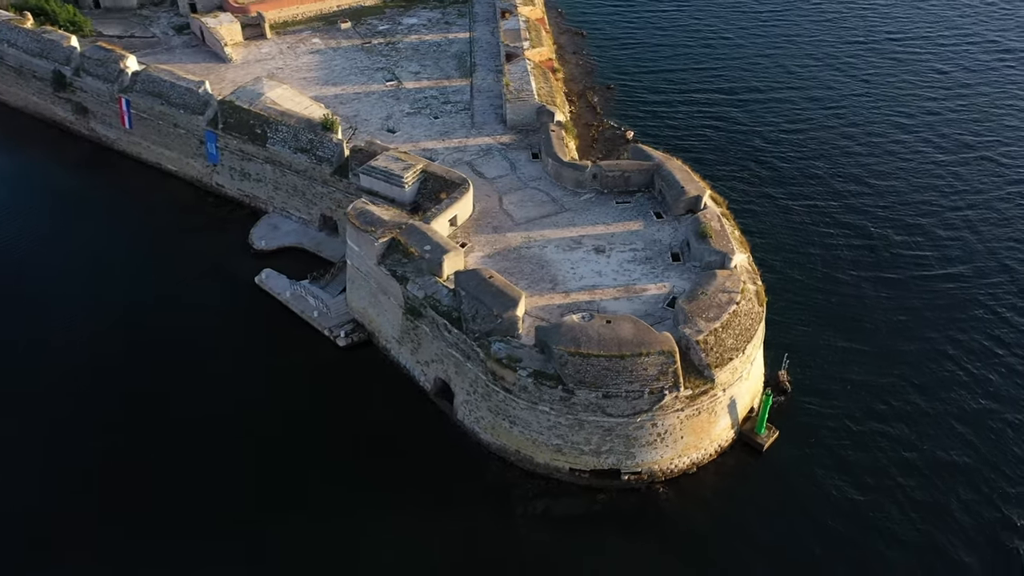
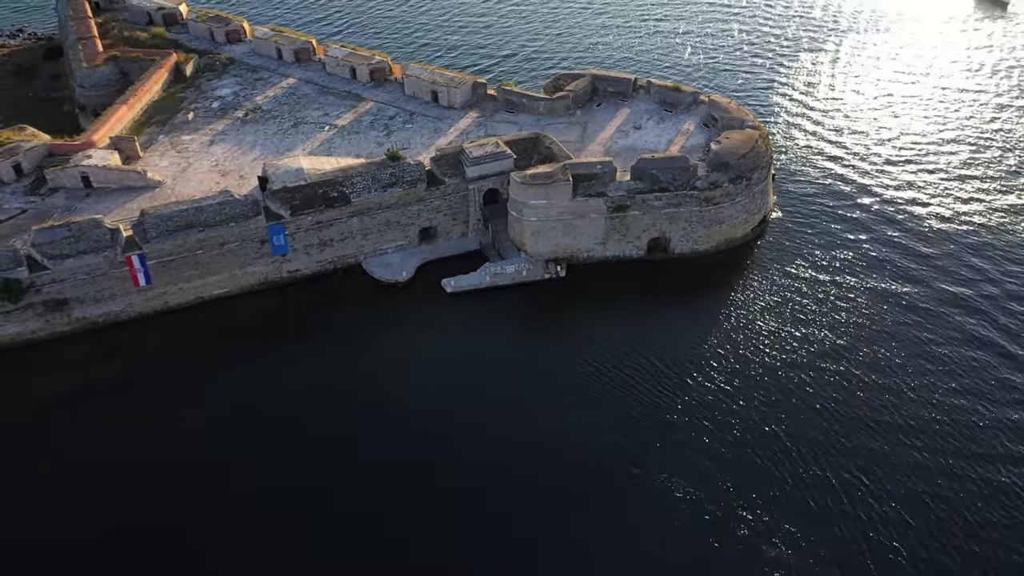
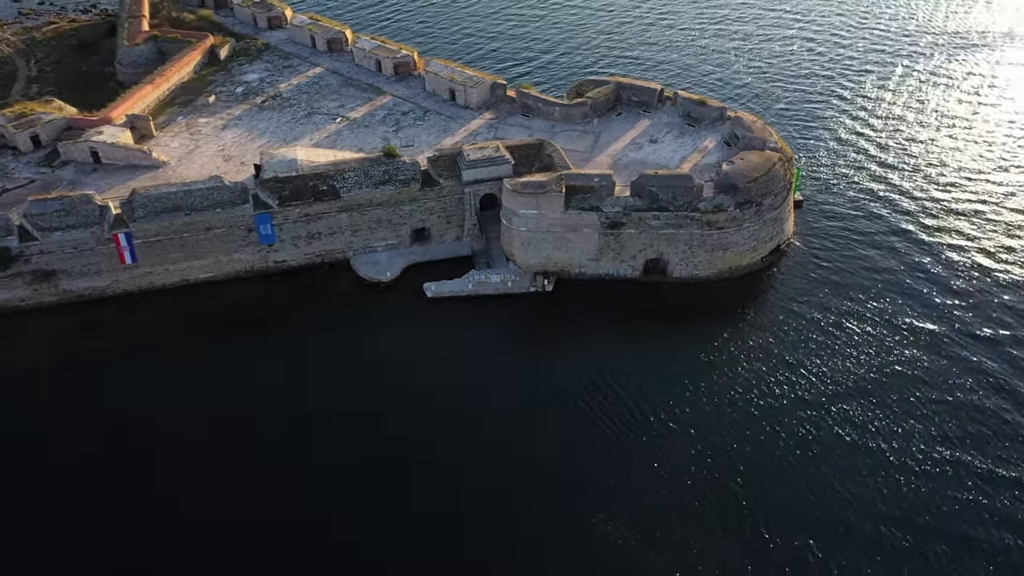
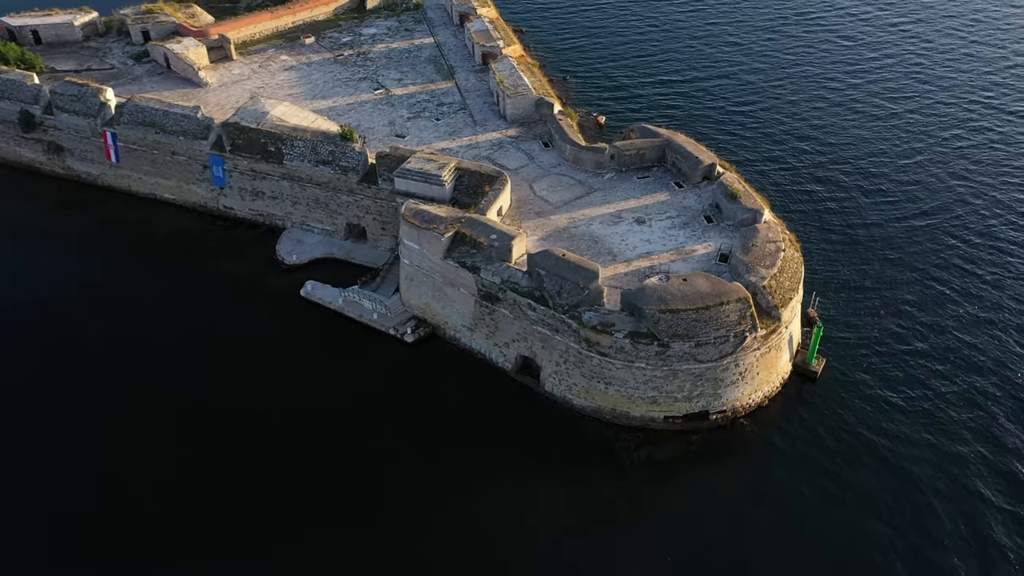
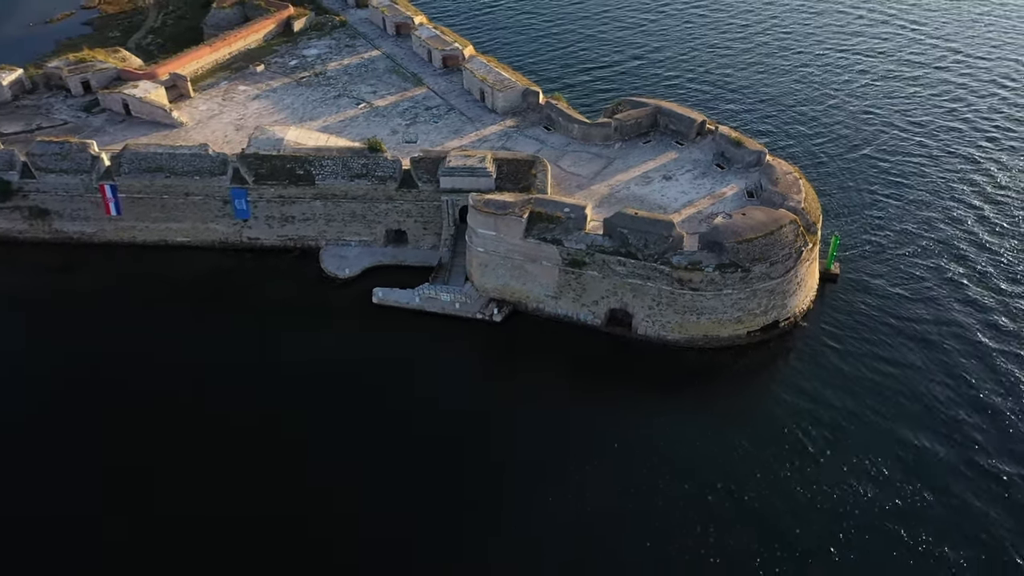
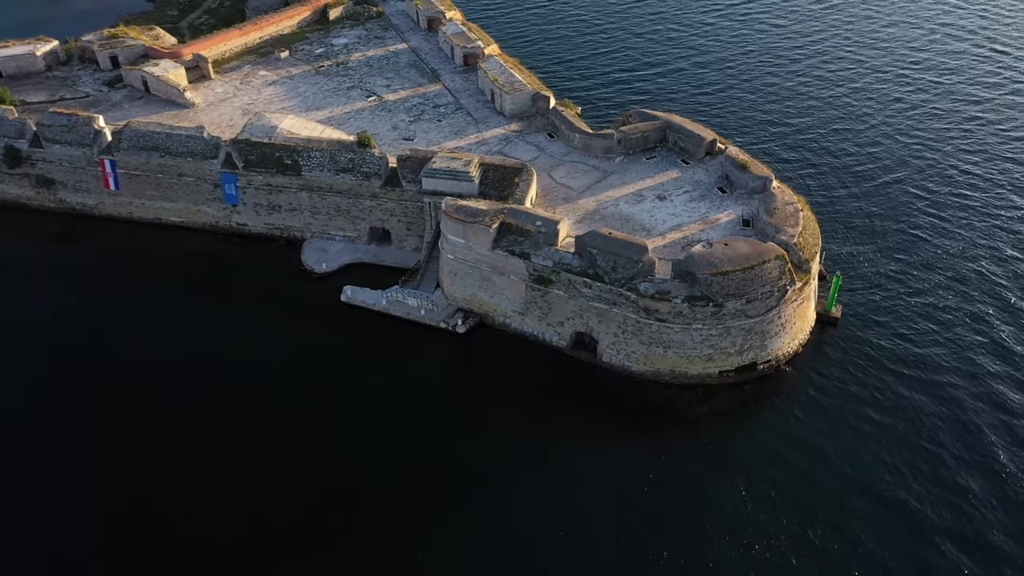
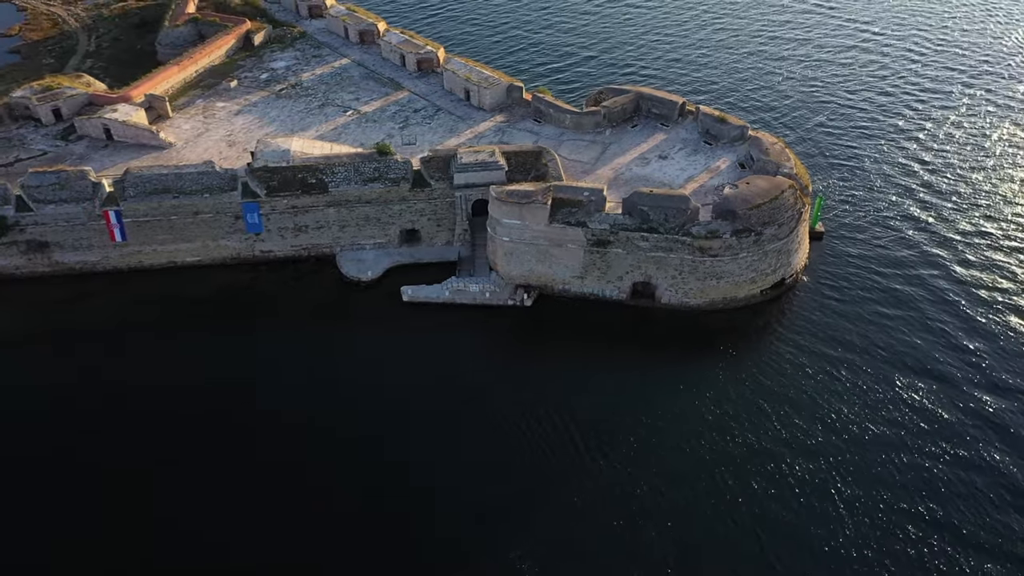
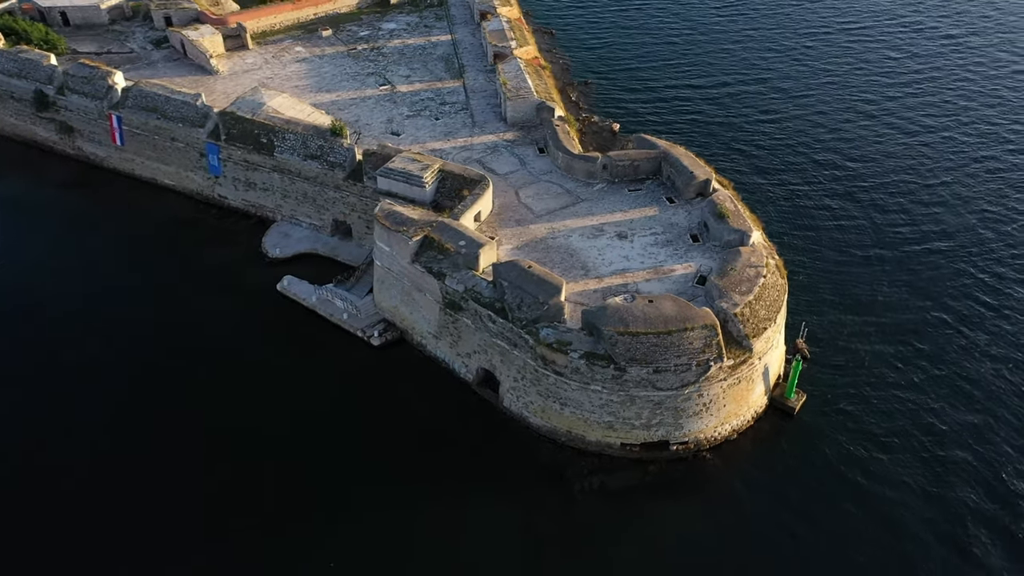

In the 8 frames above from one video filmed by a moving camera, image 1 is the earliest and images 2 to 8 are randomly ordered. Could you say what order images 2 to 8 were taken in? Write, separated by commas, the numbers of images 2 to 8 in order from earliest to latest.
8, 4, 6, 5, 7, 3, 2
